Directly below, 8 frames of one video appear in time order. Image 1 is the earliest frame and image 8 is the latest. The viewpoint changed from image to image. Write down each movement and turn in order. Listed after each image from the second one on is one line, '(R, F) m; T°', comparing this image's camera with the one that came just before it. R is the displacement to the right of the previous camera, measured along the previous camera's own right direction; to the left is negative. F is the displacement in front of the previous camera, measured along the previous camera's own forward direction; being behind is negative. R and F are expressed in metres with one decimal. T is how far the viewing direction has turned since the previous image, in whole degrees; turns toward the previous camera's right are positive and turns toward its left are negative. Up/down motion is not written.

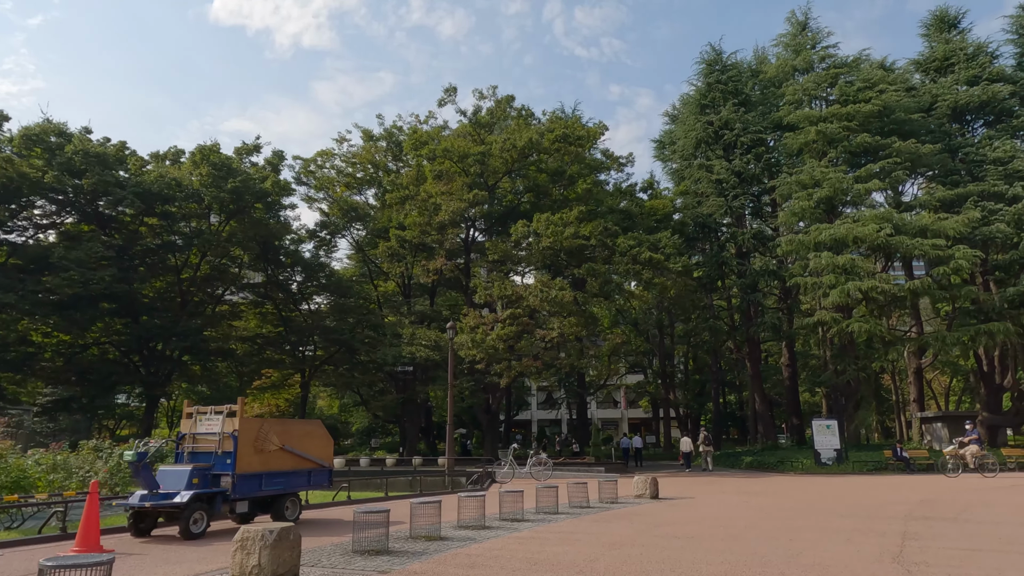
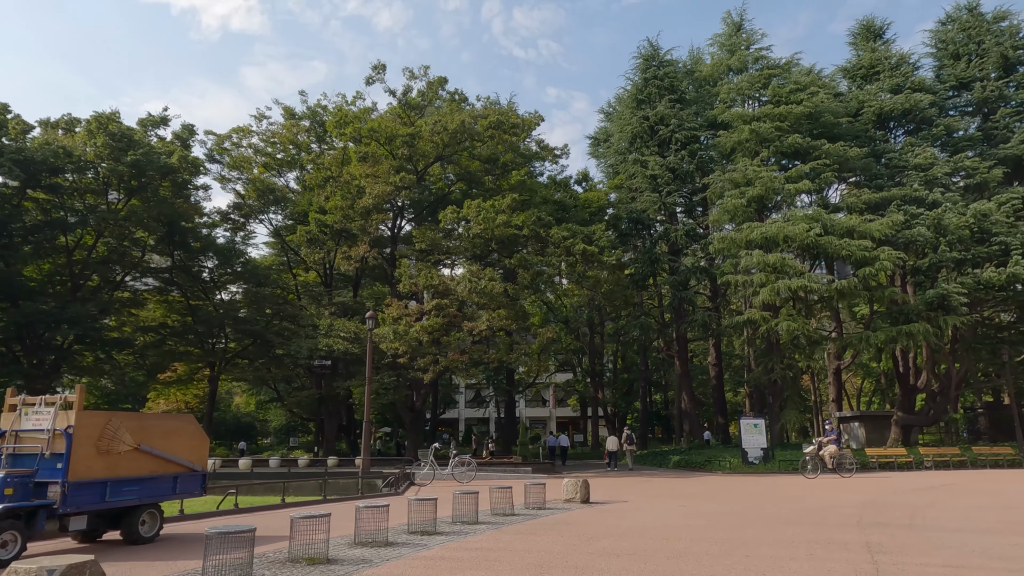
(+0.2, +1.2) m; +6°
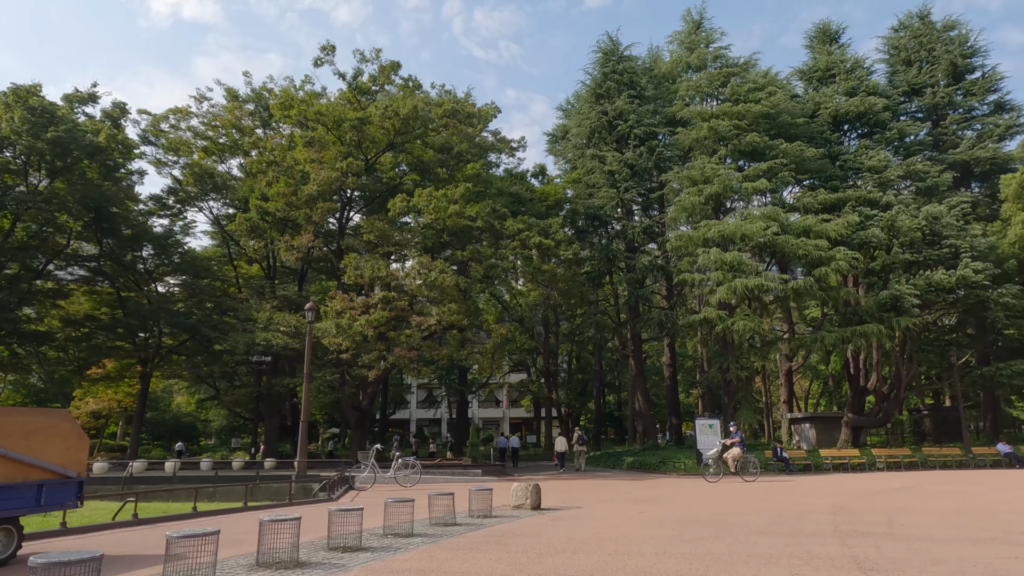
(+0.1, +0.9) m; +4°
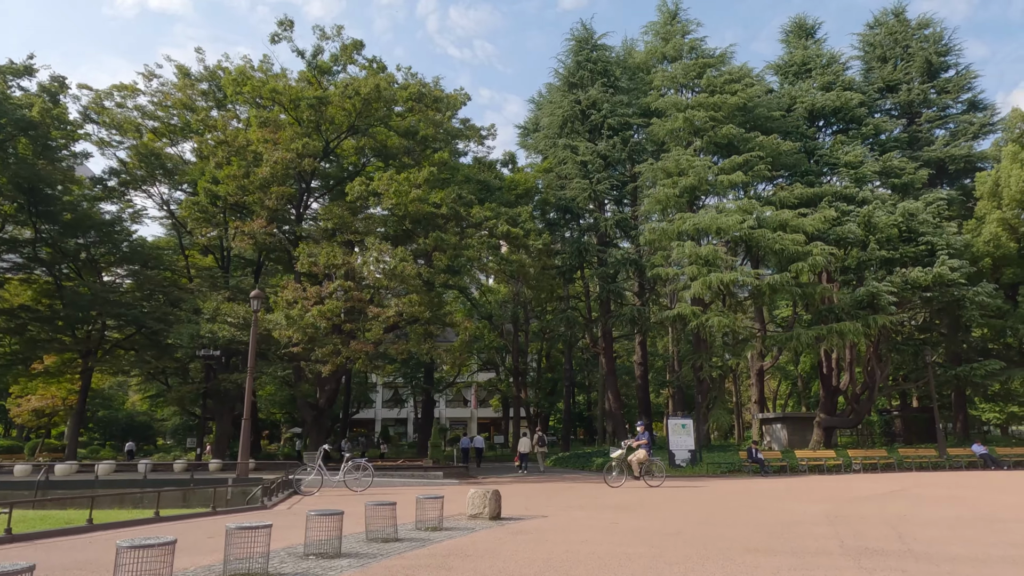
(+0.2, +1.2) m; +2°
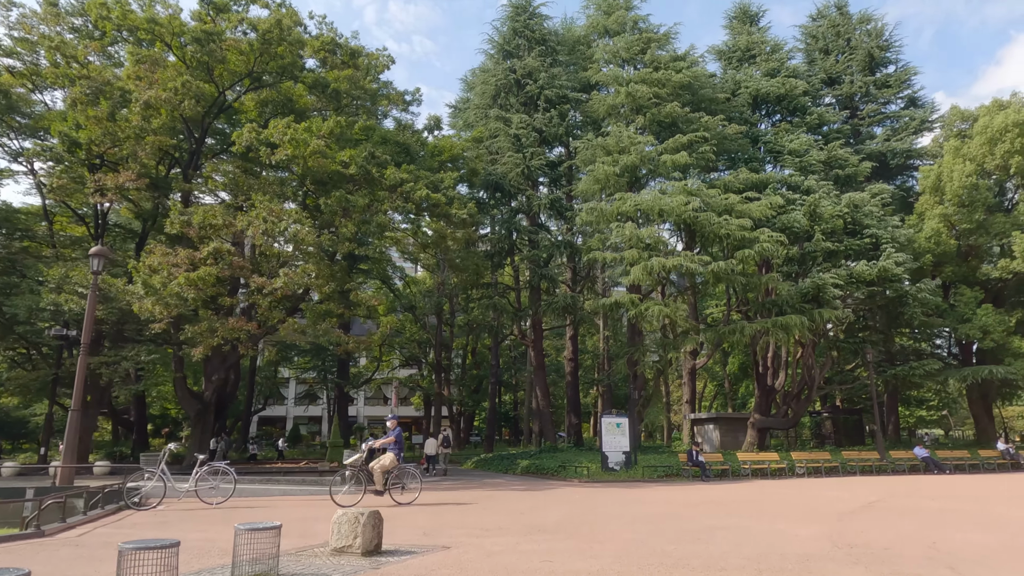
(+0.3, +2.7) m; +6°
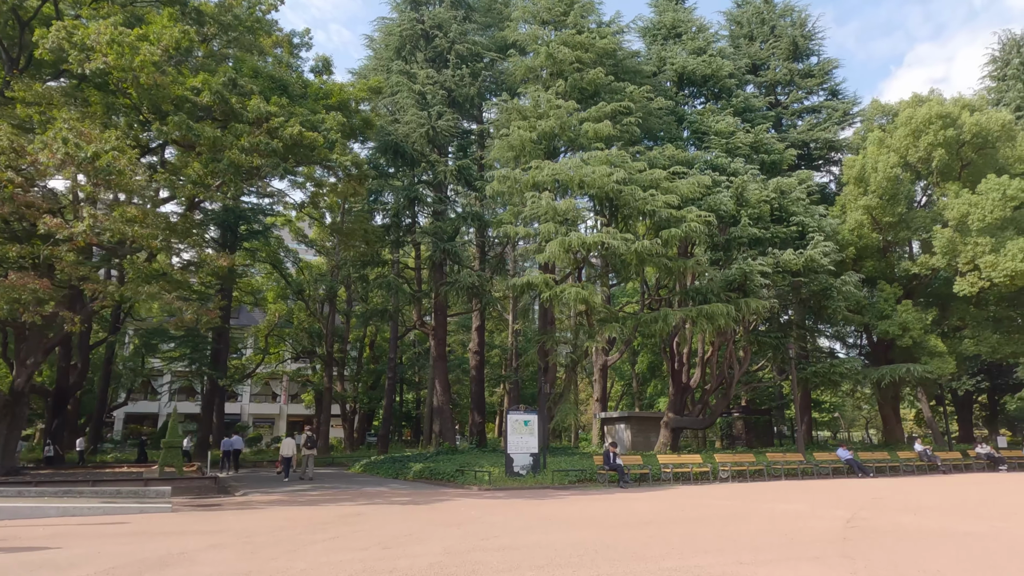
(+0.4, +3.0) m; +8°
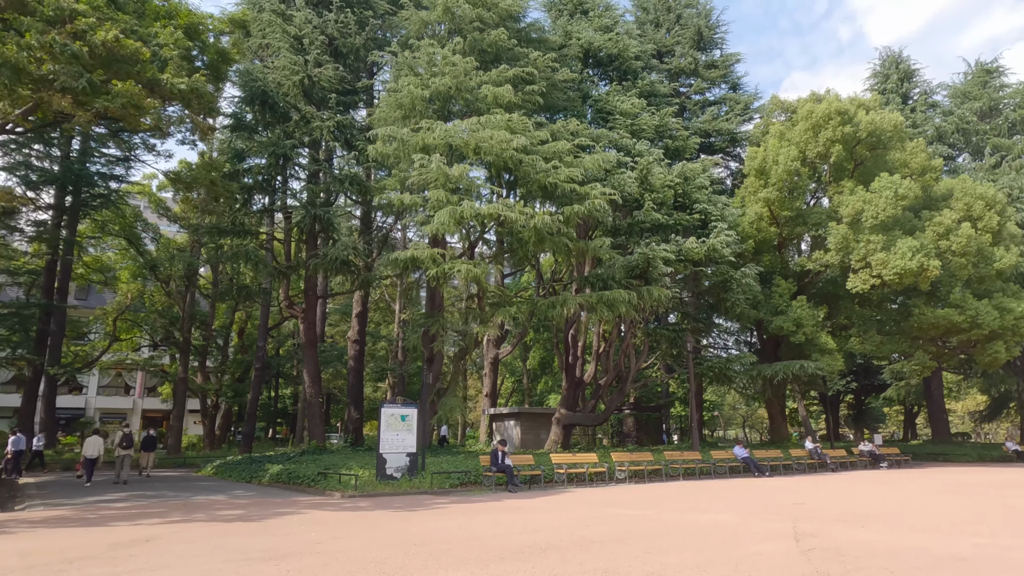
(+0.3, +2.2) m; +9°
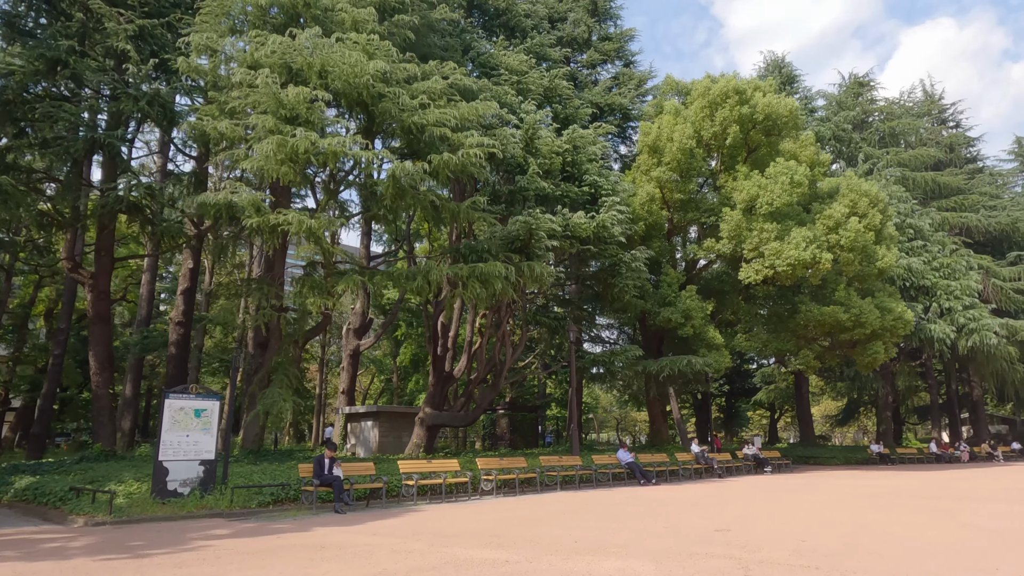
(+0.7, +3.2) m; +10°
